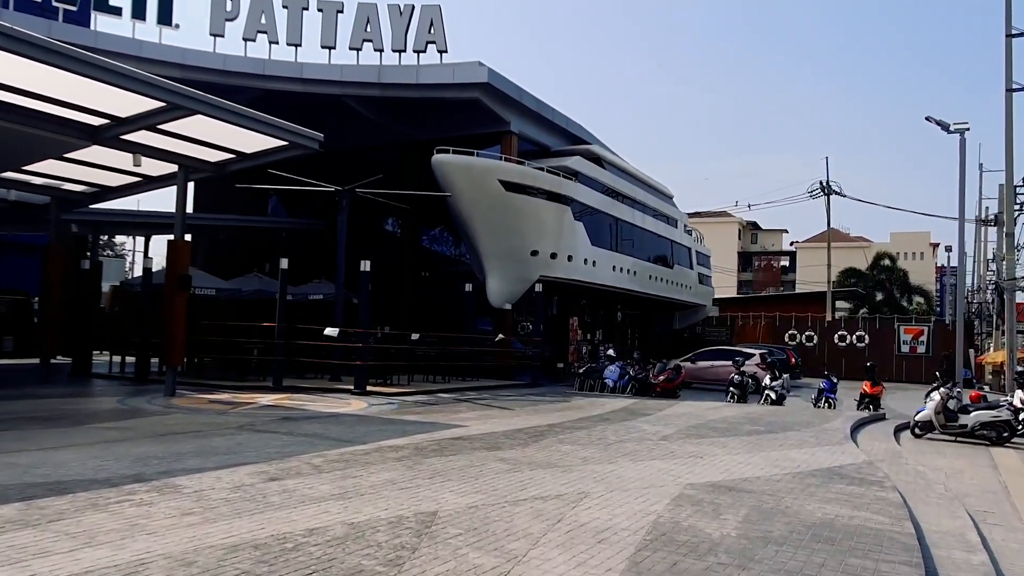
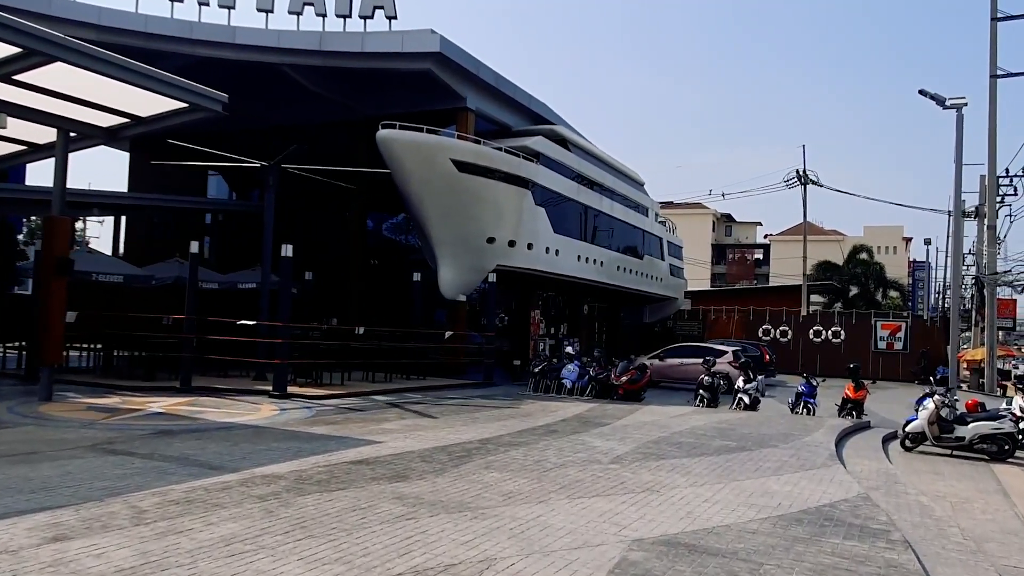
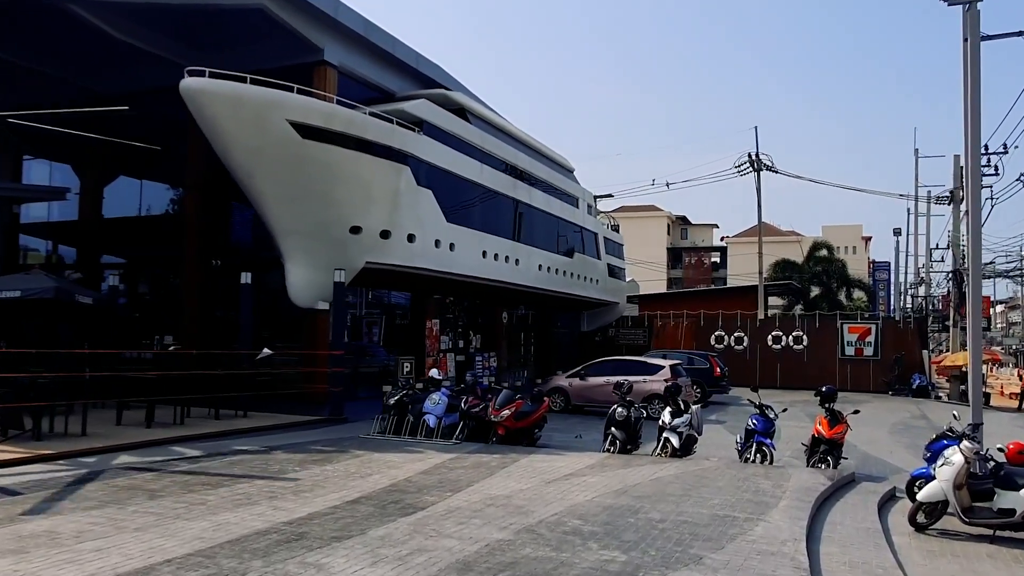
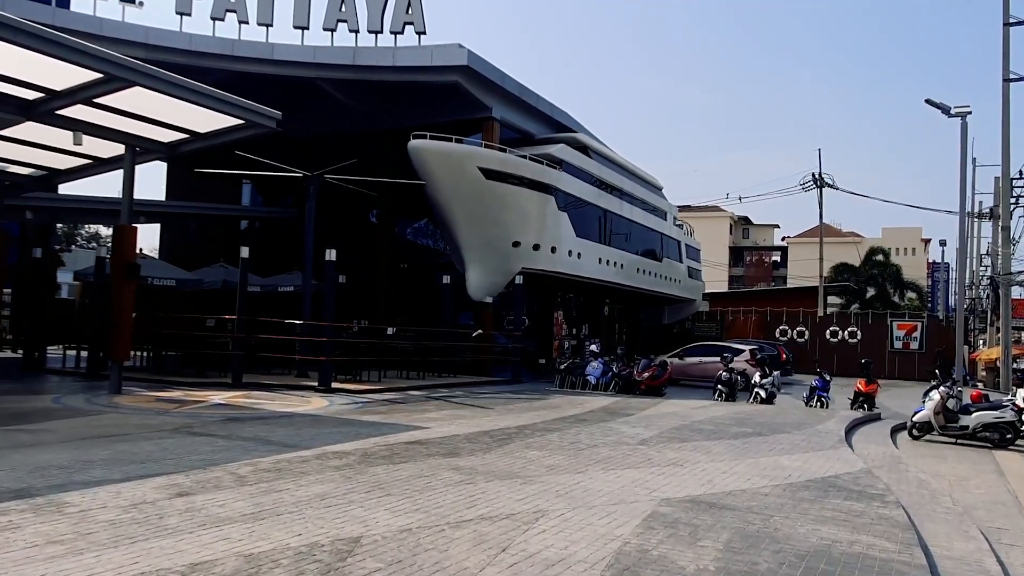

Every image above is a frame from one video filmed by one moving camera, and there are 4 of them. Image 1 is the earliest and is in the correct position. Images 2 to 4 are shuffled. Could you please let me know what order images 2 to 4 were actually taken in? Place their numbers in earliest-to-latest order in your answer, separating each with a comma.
4, 2, 3
